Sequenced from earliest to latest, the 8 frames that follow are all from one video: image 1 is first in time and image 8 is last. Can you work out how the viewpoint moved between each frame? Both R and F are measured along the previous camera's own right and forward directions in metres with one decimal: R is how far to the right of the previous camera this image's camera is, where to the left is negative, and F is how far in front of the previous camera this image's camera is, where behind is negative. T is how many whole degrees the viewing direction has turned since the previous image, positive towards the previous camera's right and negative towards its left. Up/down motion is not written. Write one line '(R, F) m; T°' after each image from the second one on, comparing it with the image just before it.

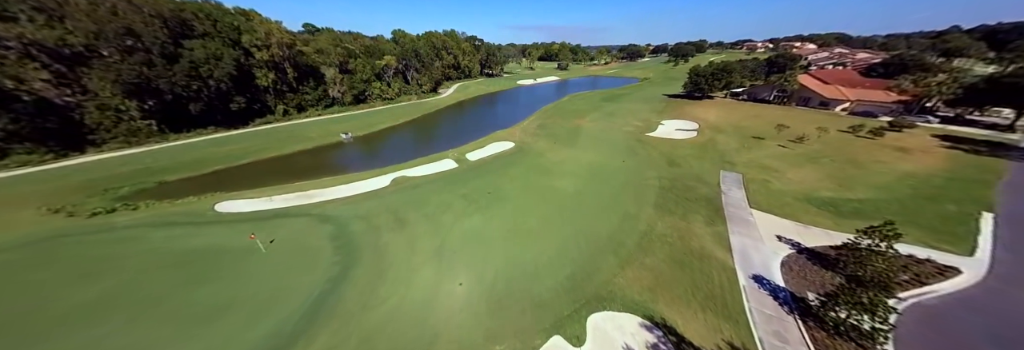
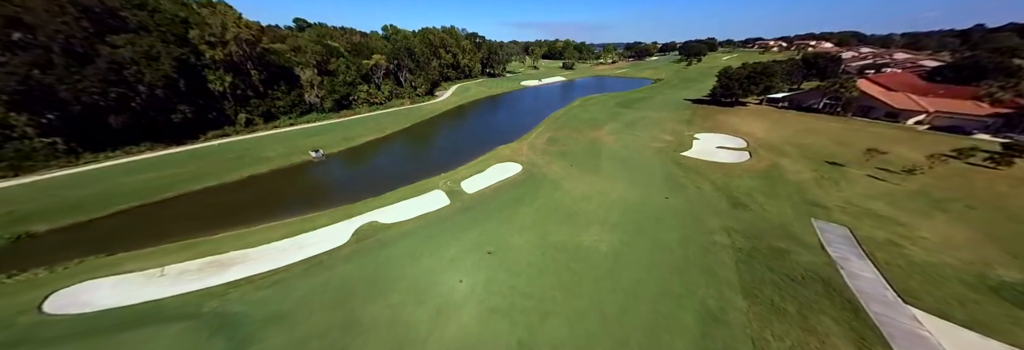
(-0.5, +6.2) m; 0°
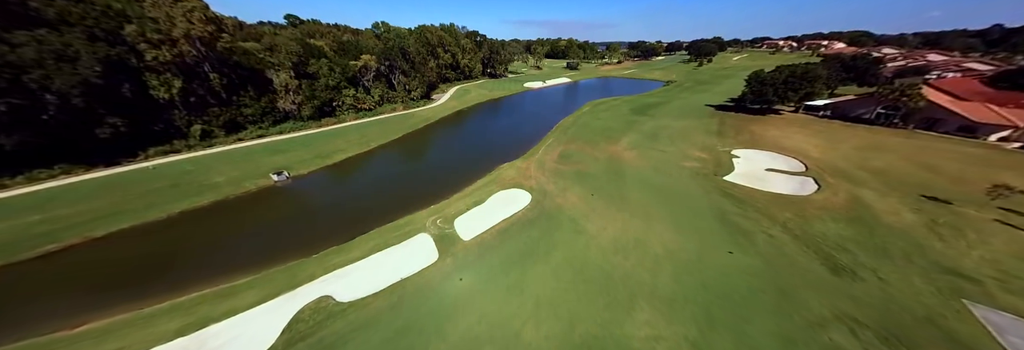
(-0.6, +5.0) m; 0°
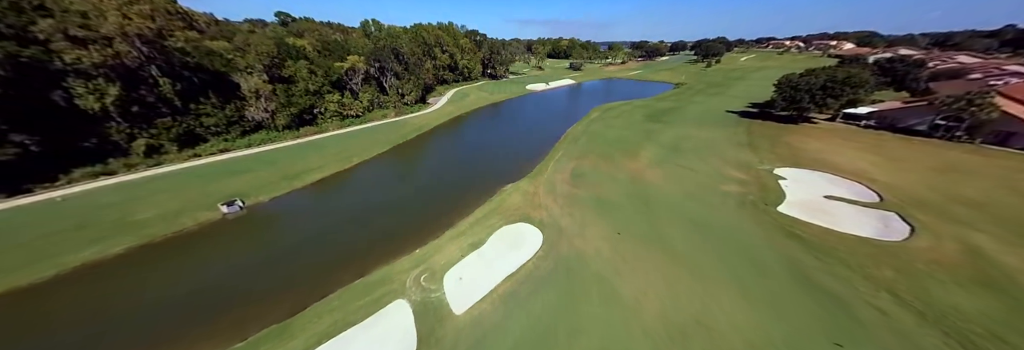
(-0.4, +4.3) m; 0°
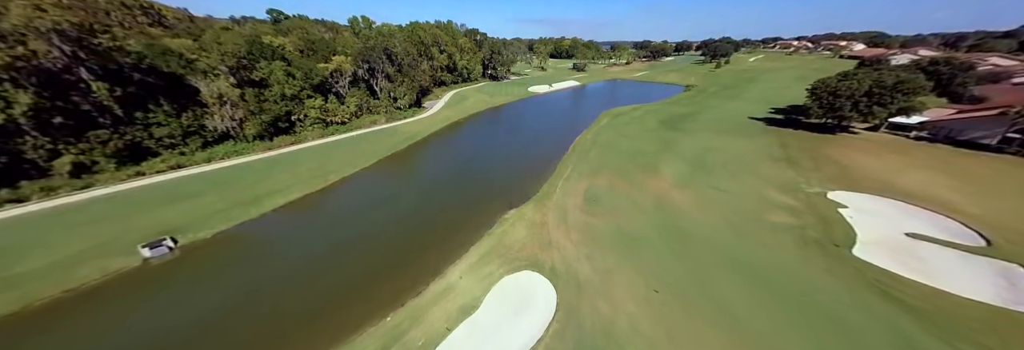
(-0.2, +4.0) m; 0°
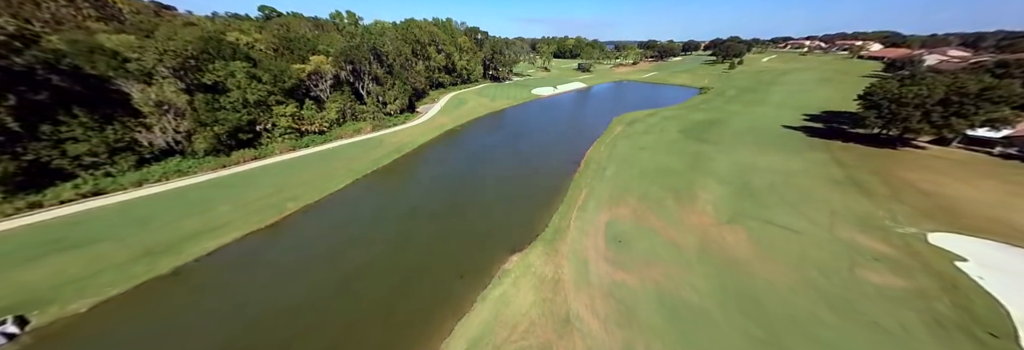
(-0.1, +4.7) m; 0°
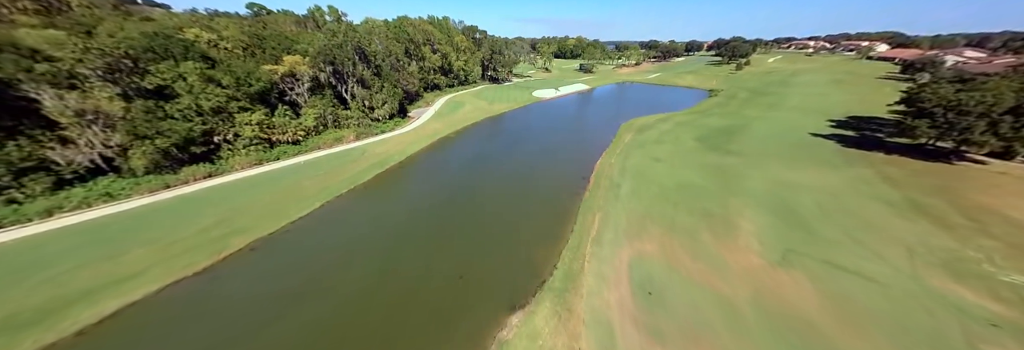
(0.0, +3.6) m; 0°
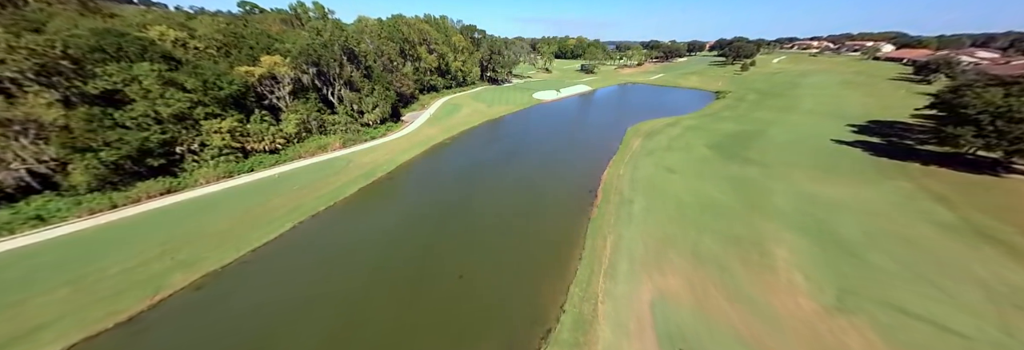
(+0.1, +2.5) m; 0°
